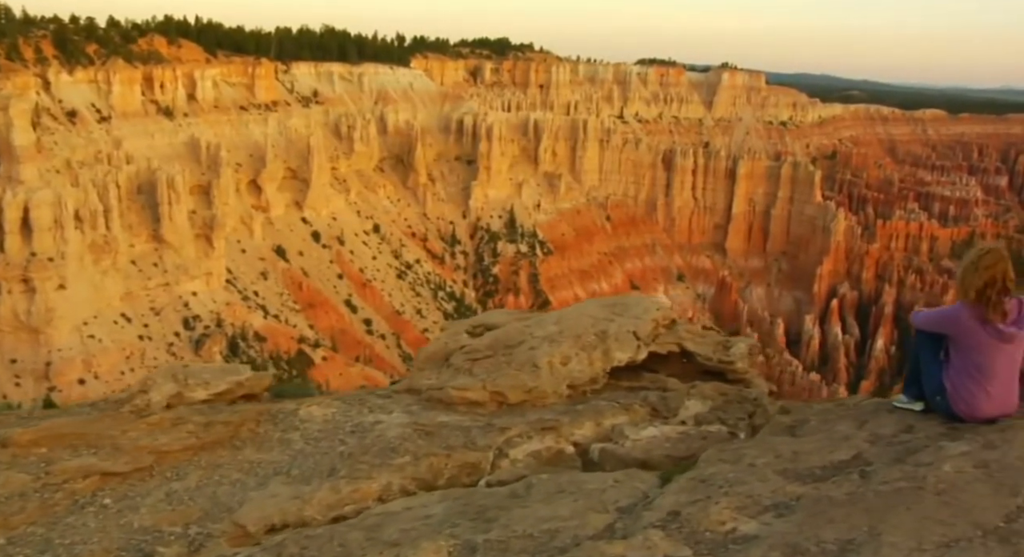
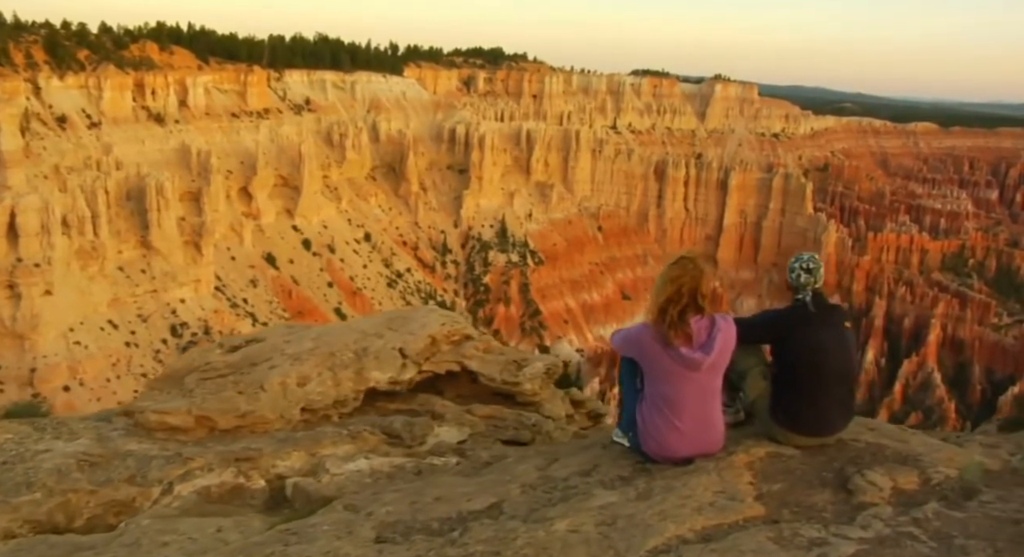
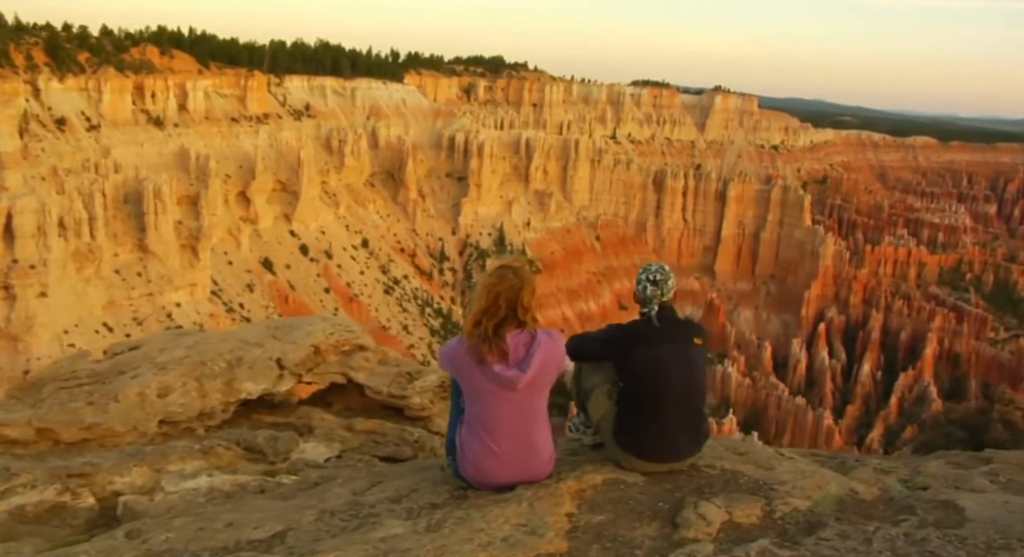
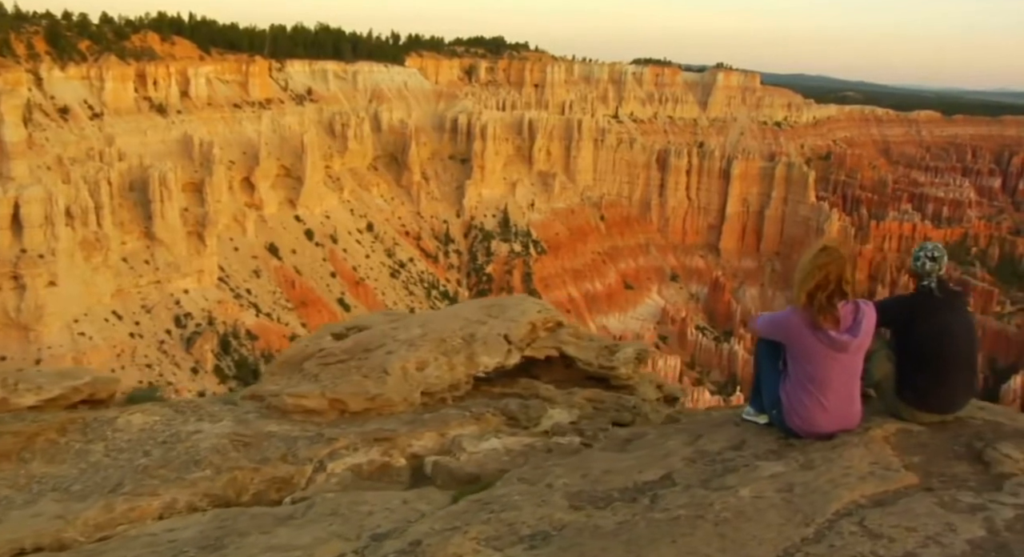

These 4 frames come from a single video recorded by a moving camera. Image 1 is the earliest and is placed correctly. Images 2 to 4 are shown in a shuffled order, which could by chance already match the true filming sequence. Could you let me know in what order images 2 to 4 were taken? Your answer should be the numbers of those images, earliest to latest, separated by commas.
4, 2, 3
